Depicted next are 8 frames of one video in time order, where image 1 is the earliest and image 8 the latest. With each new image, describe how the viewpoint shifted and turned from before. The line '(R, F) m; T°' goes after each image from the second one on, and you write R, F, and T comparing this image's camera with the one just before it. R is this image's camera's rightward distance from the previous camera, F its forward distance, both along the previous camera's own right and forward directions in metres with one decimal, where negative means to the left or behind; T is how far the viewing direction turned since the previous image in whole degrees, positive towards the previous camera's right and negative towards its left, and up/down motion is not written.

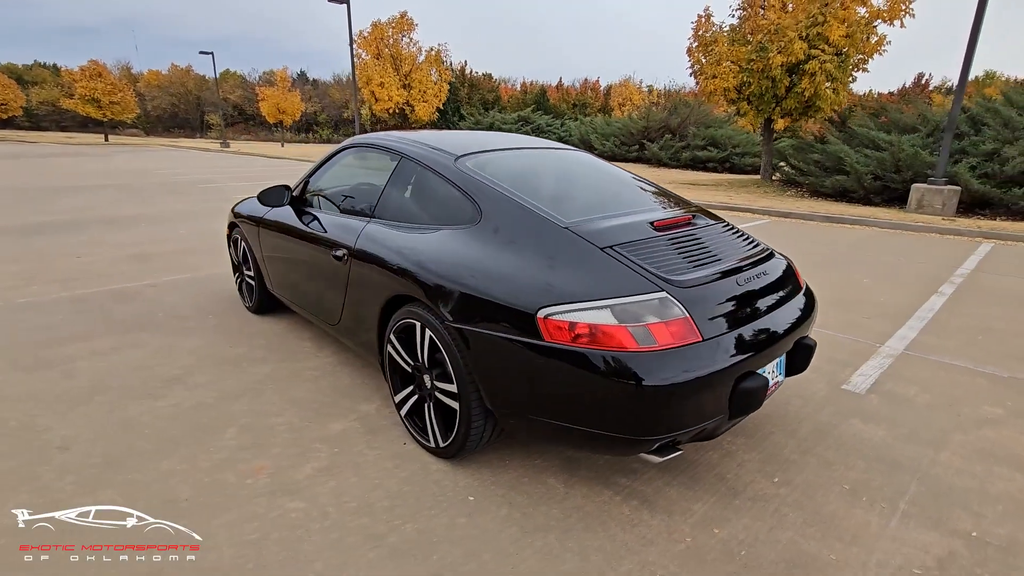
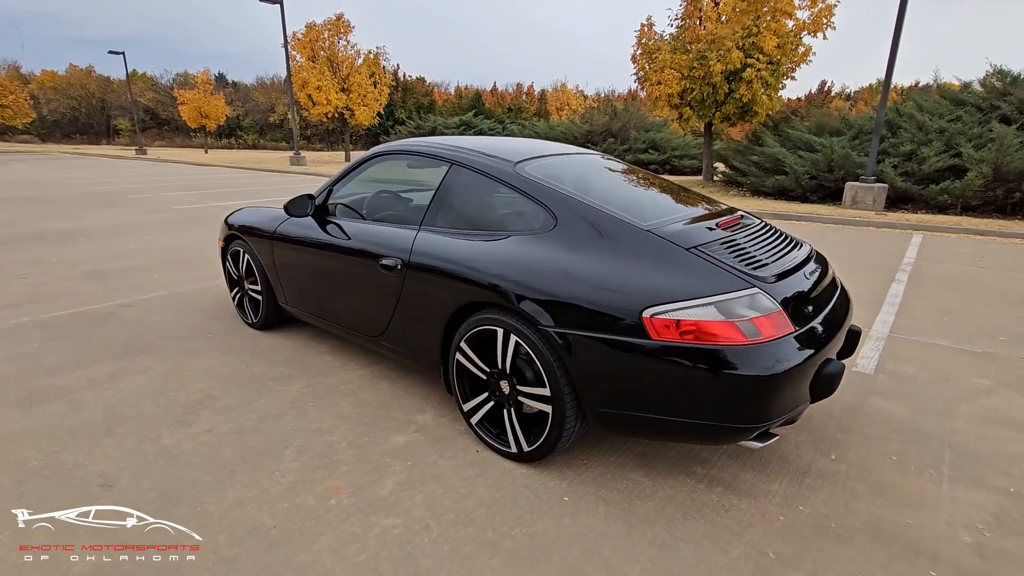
(-0.7, 0.0) m; +7°
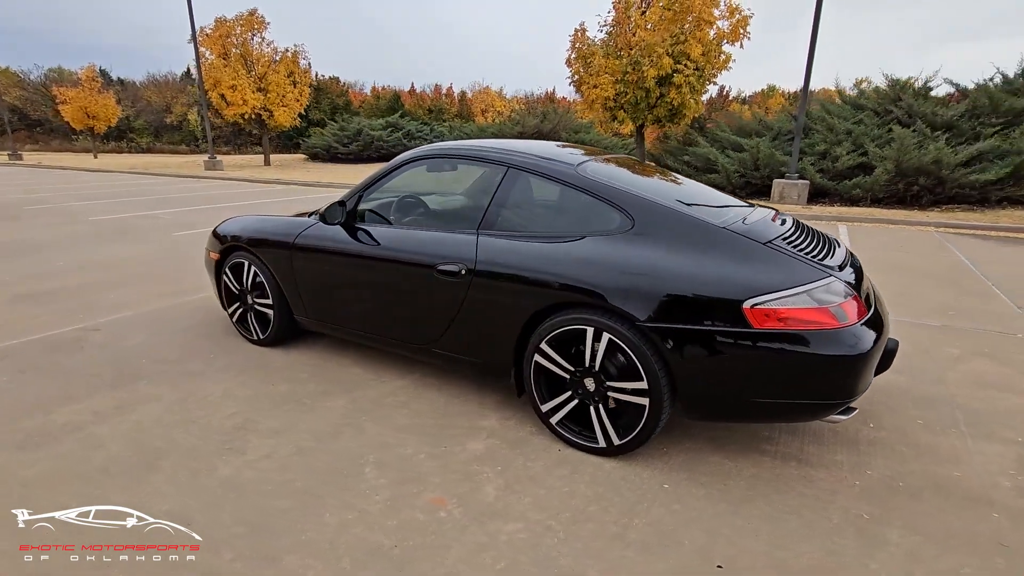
(-0.8, 0.0) m; +9°
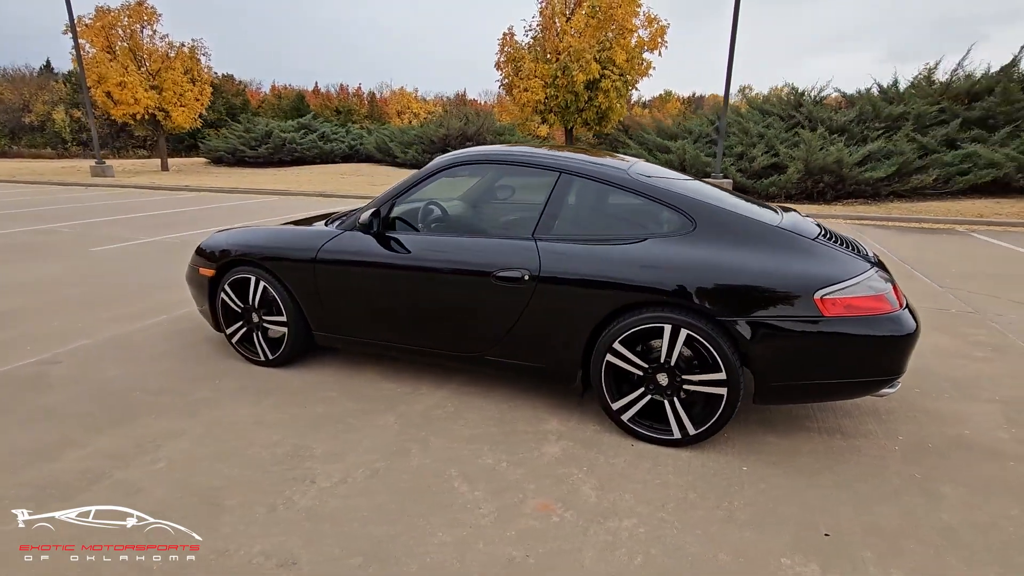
(-0.8, 0.0) m; +9°
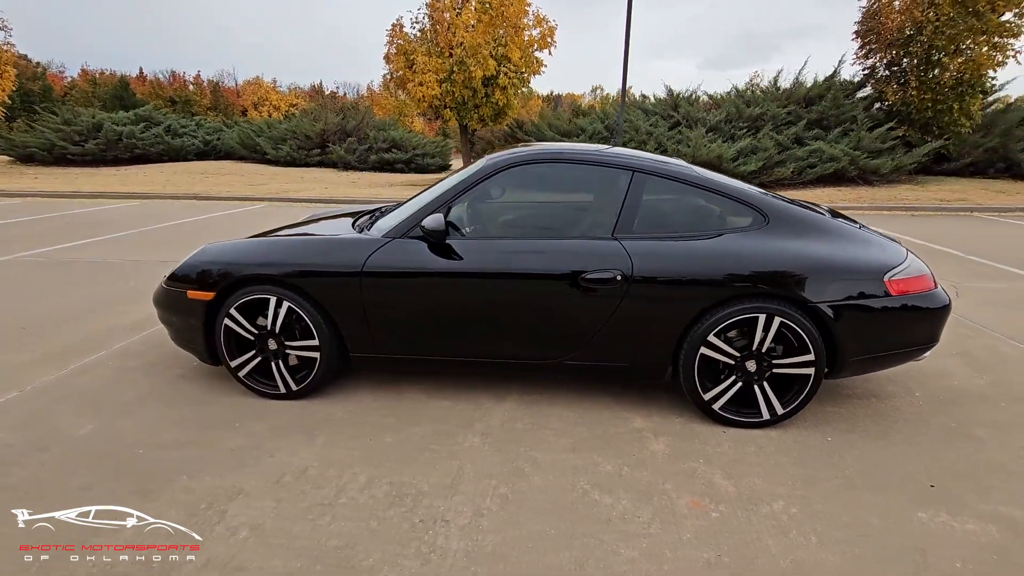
(-1.2, +0.3) m; +14°
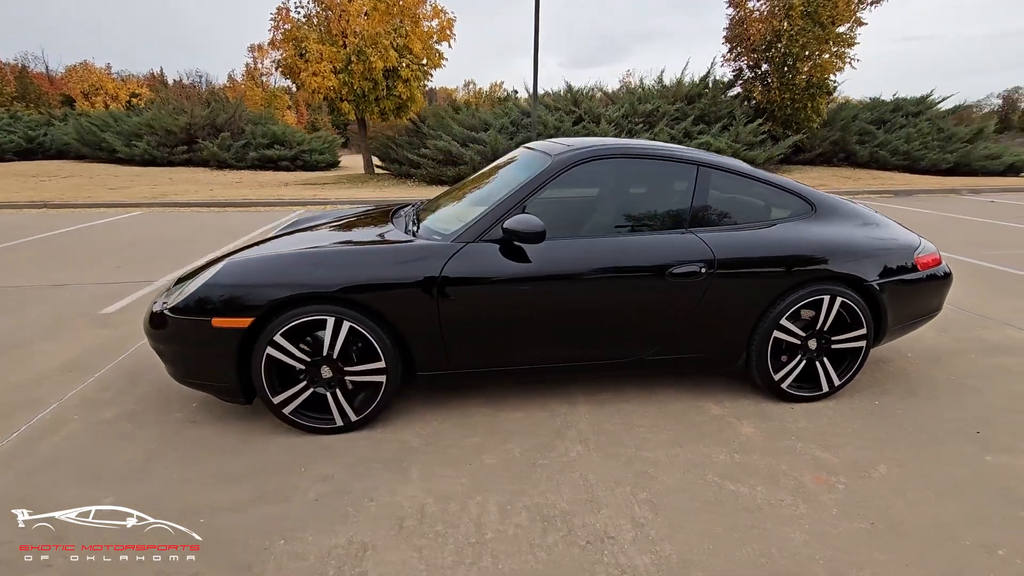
(-1.1, +0.3) m; +13°
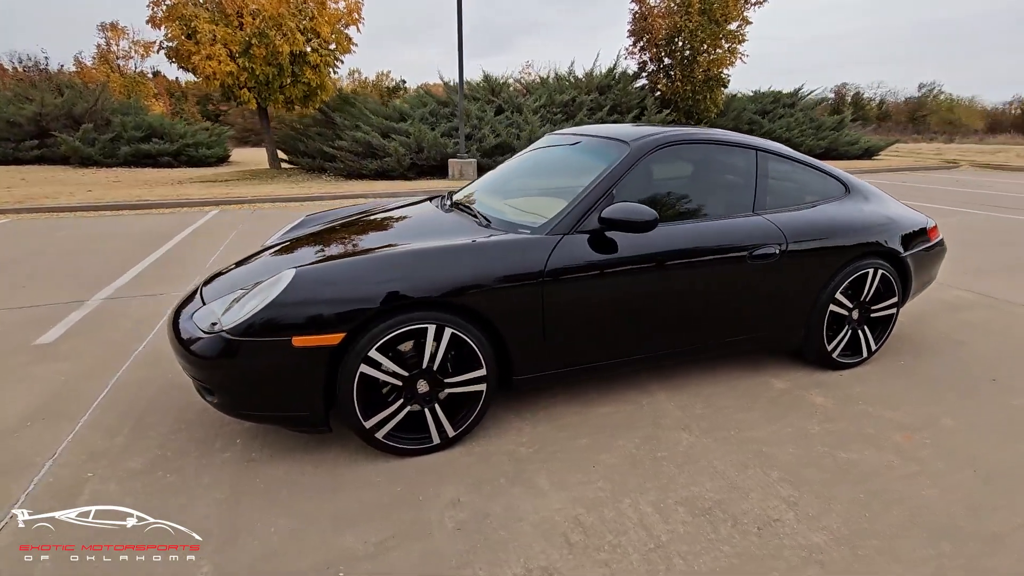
(-1.0, +0.3) m; +11°
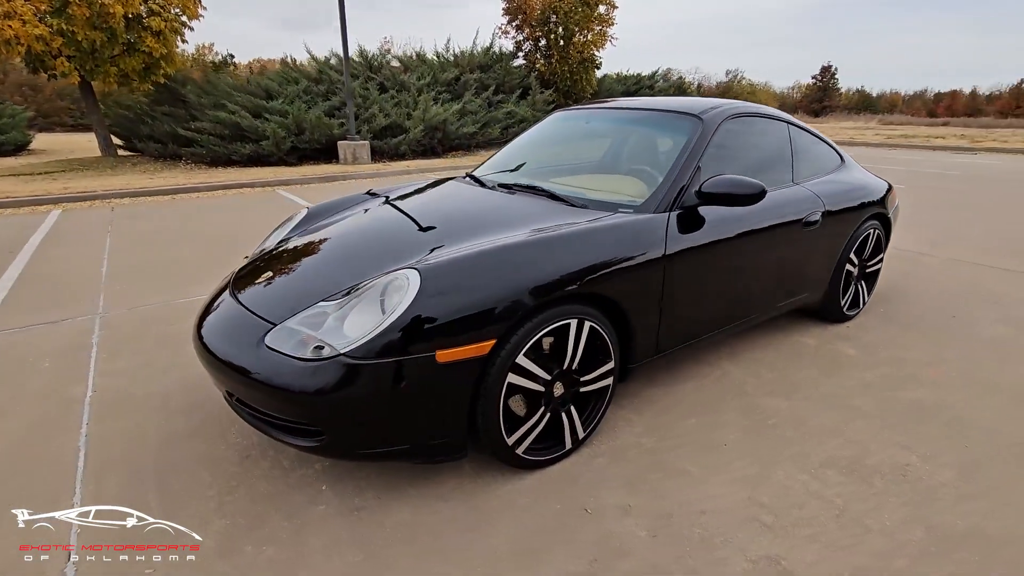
(-1.2, +0.4) m; +15°
